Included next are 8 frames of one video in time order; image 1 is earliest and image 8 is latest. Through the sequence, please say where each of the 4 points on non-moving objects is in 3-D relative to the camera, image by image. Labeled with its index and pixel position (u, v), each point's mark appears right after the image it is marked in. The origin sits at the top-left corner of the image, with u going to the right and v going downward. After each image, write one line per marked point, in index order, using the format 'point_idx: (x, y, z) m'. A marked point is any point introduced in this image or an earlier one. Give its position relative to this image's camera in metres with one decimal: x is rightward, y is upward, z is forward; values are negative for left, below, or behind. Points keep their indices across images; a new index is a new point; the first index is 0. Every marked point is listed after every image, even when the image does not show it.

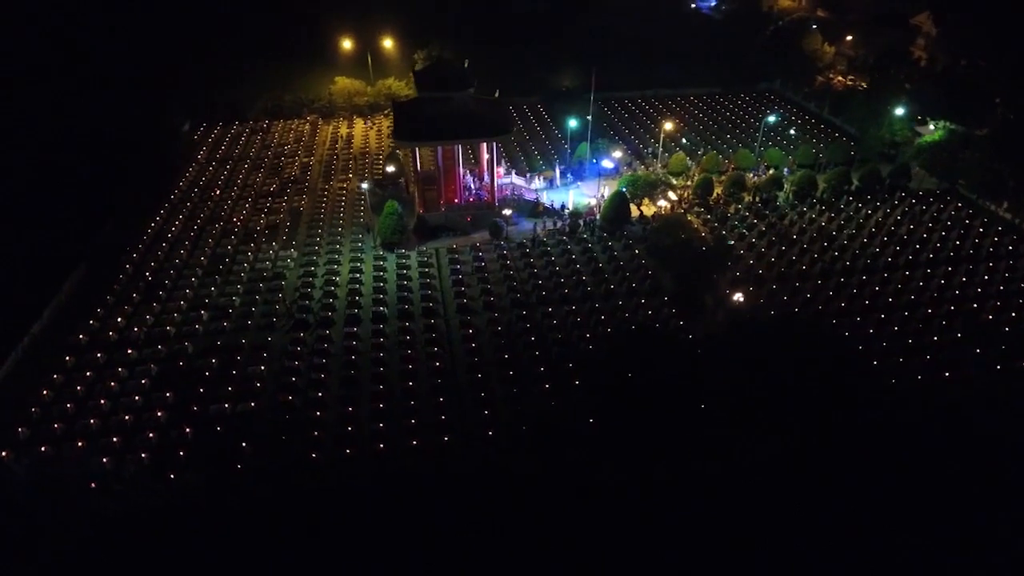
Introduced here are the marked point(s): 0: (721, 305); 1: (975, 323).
0: (+5.1, -0.5, +17.1) m
1: (+11.3, -0.9, +16.6) m
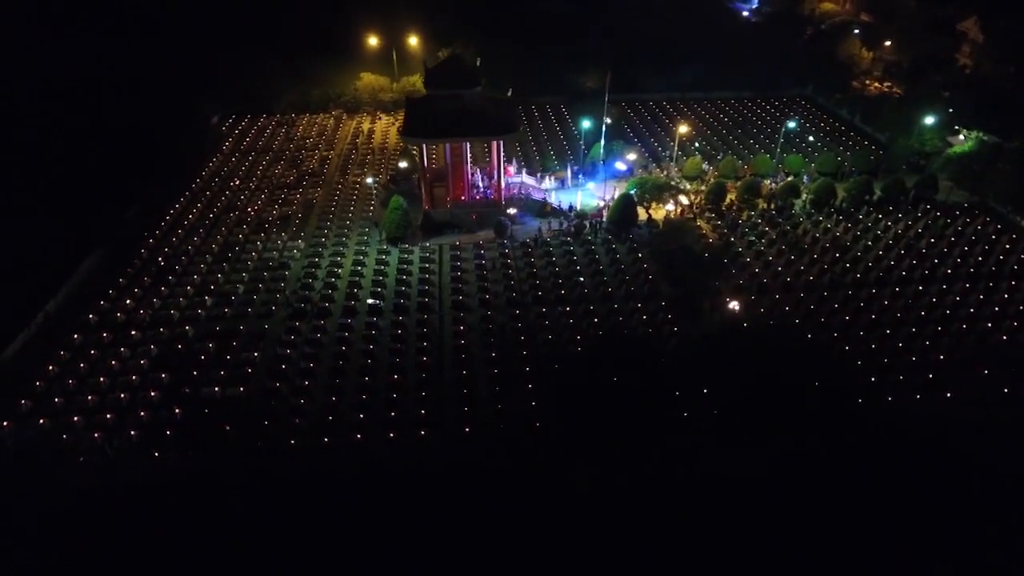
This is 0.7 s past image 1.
0: (+4.9, -0.6, +16.8) m
1: (+11.0, -1.3, +15.9) m
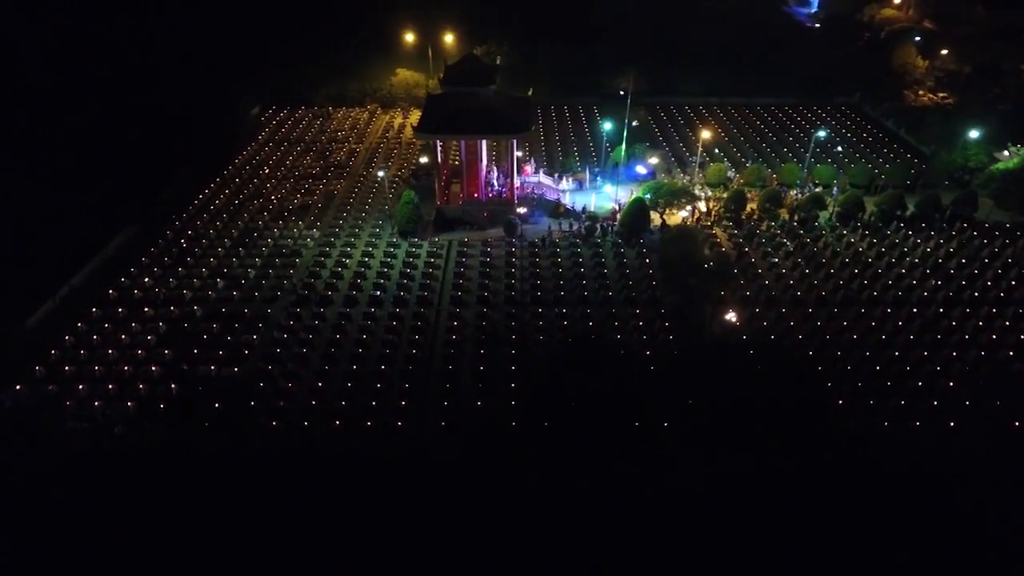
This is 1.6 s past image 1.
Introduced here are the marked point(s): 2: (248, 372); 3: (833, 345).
0: (+4.8, -0.9, +16.4) m
1: (+10.8, -1.8, +15.0) m
2: (-5.8, -1.8, +15.0) m
3: (+7.4, -1.3, +15.8) m
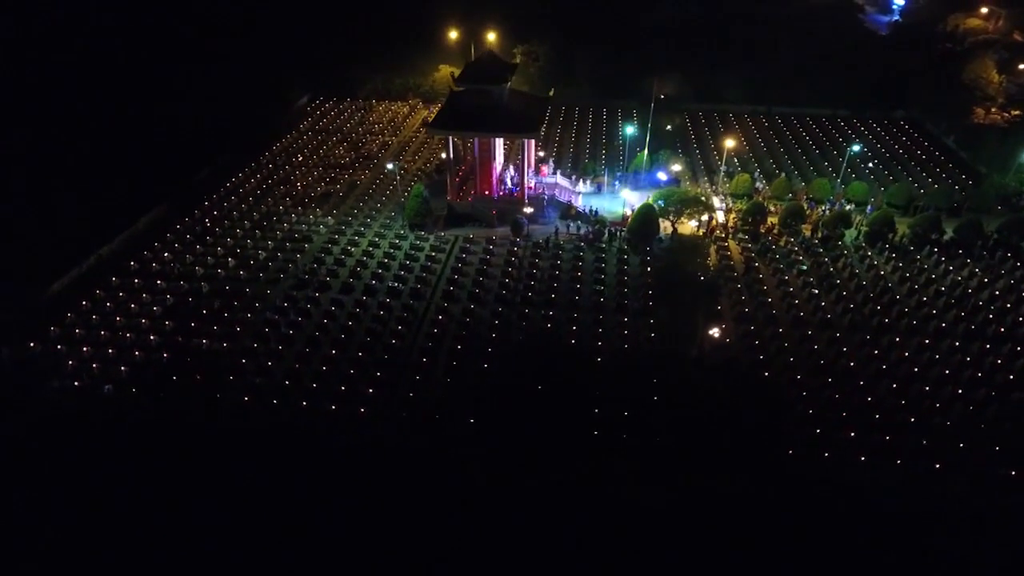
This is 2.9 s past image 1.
0: (+4.4, -1.2, +15.9) m
1: (+10.1, -2.6, +13.8) m
2: (-6.3, -1.4, +15.7) m
3: (+6.8, -1.8, +14.9) m
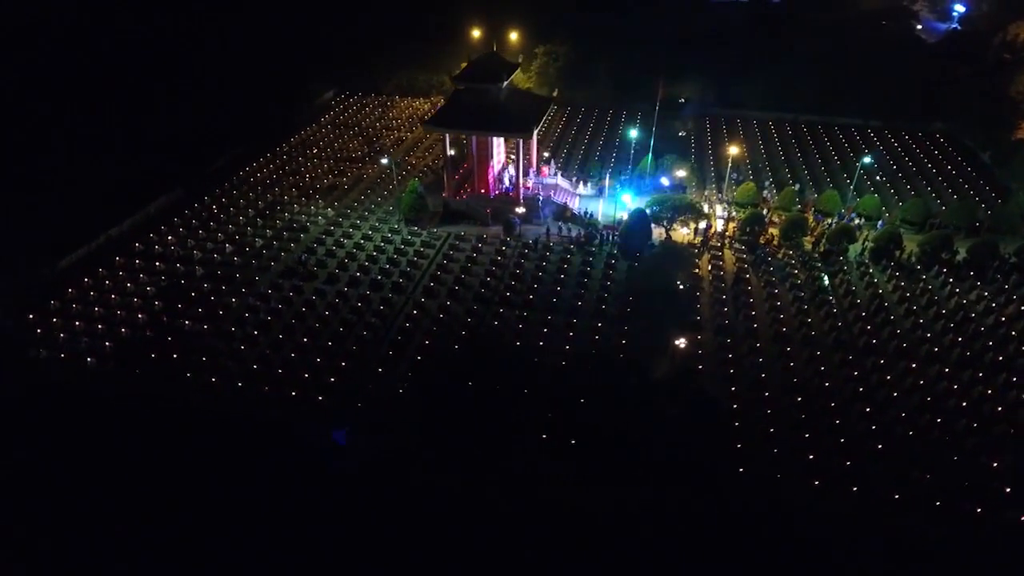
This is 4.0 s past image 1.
0: (+3.6, -1.4, +15.5) m
1: (+9.1, -3.1, +12.9) m
2: (-7.1, -1.0, +16.2) m
3: (+6.0, -2.1, +14.3) m
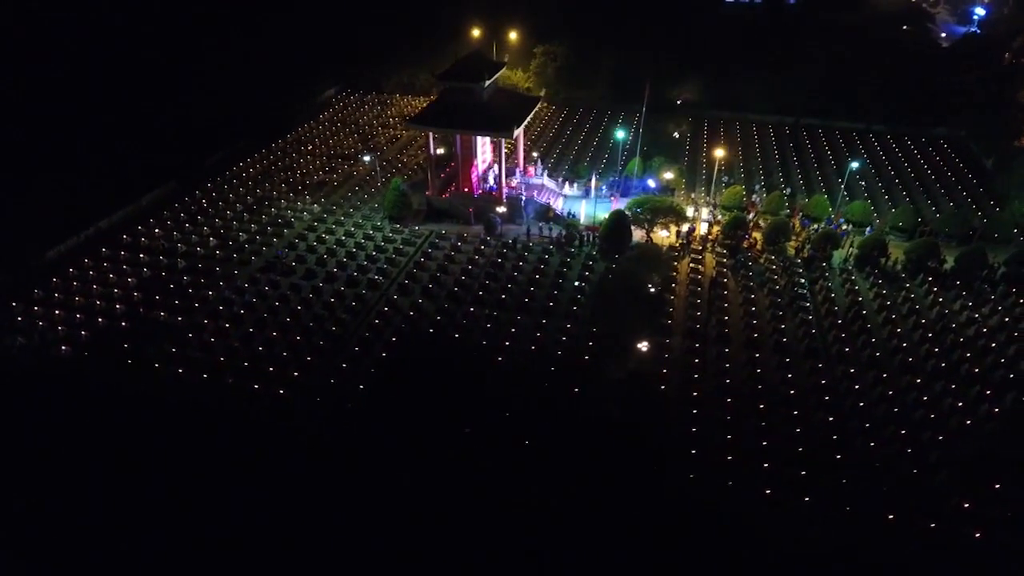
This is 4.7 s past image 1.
0: (+2.9, -1.4, +15.3) m
1: (+8.1, -3.2, +12.5) m
2: (-7.8, -0.8, +16.5) m
3: (+5.1, -2.2, +14.1) m
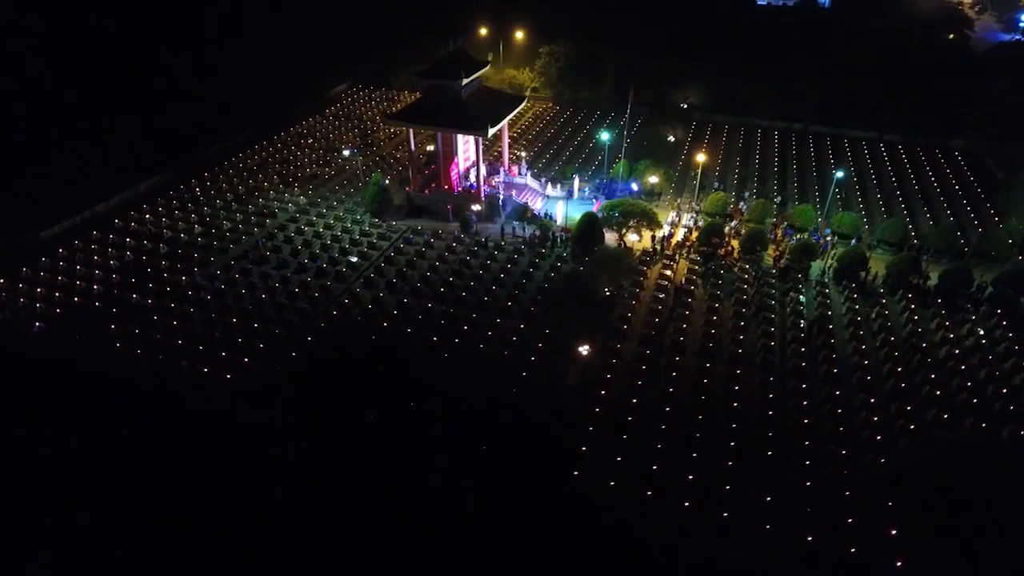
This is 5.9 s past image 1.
0: (+1.7, -1.5, +15.1) m
1: (+6.7, -3.5, +11.9) m
2: (-8.8, -0.4, +17.0) m
3: (+3.8, -2.4, +13.7) m
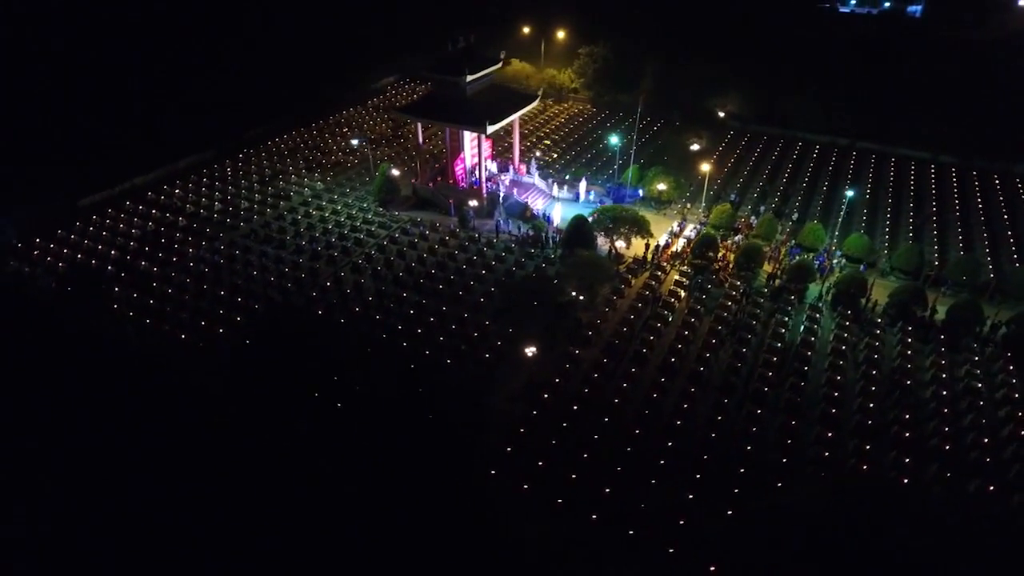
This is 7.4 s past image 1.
0: (+0.7, -1.5, +14.9) m
1: (+5.0, -3.9, +11.1) m
2: (-9.3, +0.4, +18.1) m
3: (+2.6, -2.6, +13.2) m
